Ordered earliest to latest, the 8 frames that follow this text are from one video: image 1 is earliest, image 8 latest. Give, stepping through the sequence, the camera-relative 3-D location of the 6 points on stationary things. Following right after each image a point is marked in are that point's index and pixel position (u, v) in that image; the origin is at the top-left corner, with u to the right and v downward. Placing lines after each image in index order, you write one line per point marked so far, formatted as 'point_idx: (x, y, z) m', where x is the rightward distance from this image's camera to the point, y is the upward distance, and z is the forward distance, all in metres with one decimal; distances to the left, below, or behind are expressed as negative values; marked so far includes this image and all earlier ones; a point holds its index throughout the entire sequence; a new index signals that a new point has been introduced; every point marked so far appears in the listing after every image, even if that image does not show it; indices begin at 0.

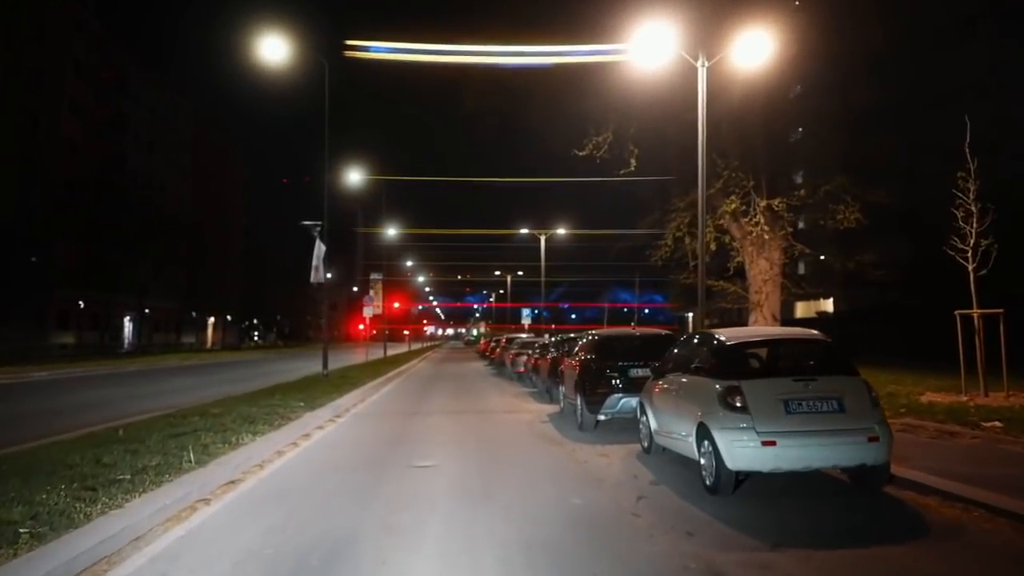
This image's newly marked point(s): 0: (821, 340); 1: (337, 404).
0: (+2.9, -0.5, +8.7) m
1: (-3.5, -2.3, +18.5) m
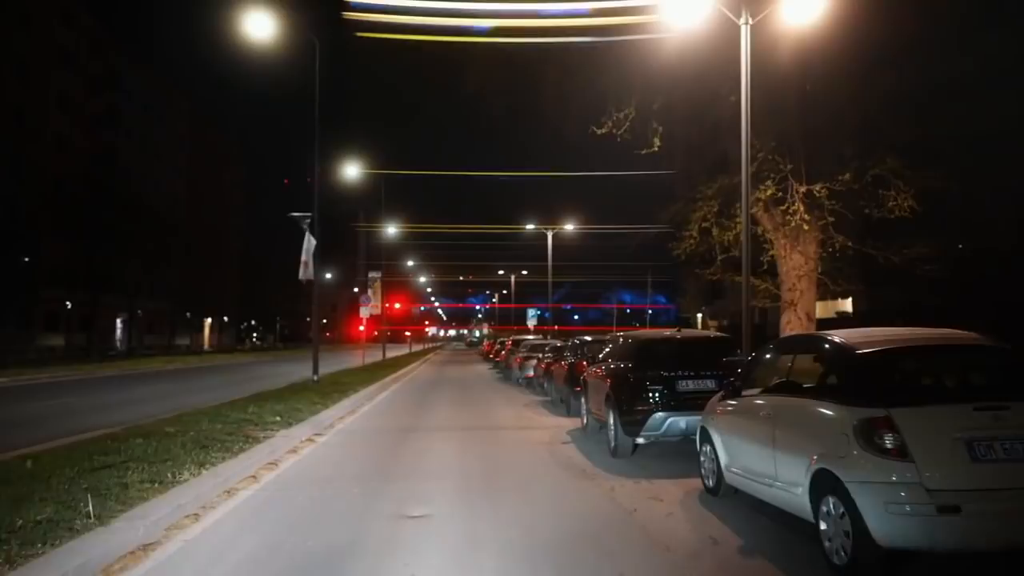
0: (+3.1, -0.4, +6.0) m
1: (-3.3, -2.2, +15.8) m
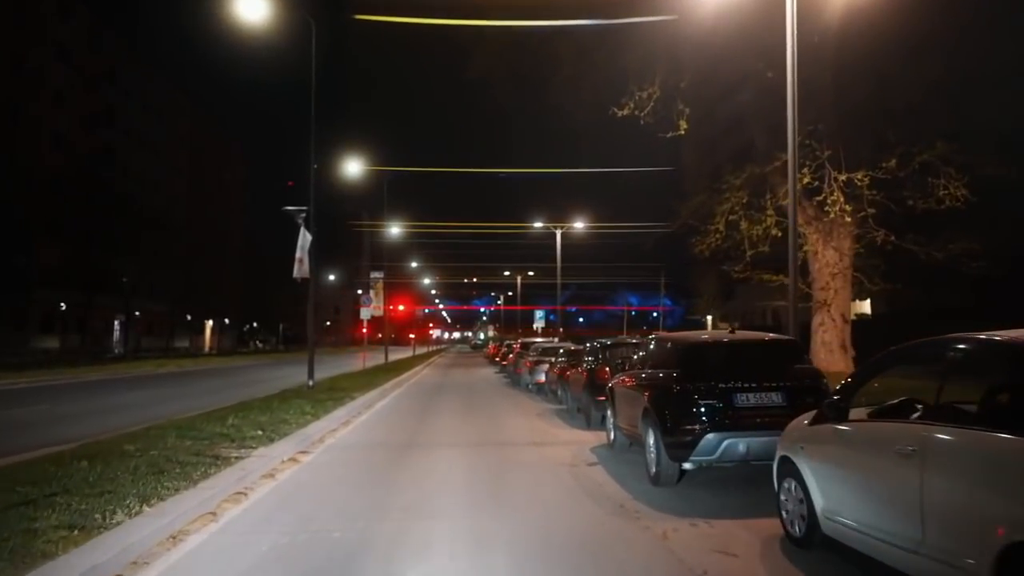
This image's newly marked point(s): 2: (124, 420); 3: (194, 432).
0: (+3.2, -0.3, +4.1) m
1: (-3.1, -2.2, +13.9) m
2: (-7.9, -2.7, +19.2) m
3: (-4.4, -2.0, +12.9) m
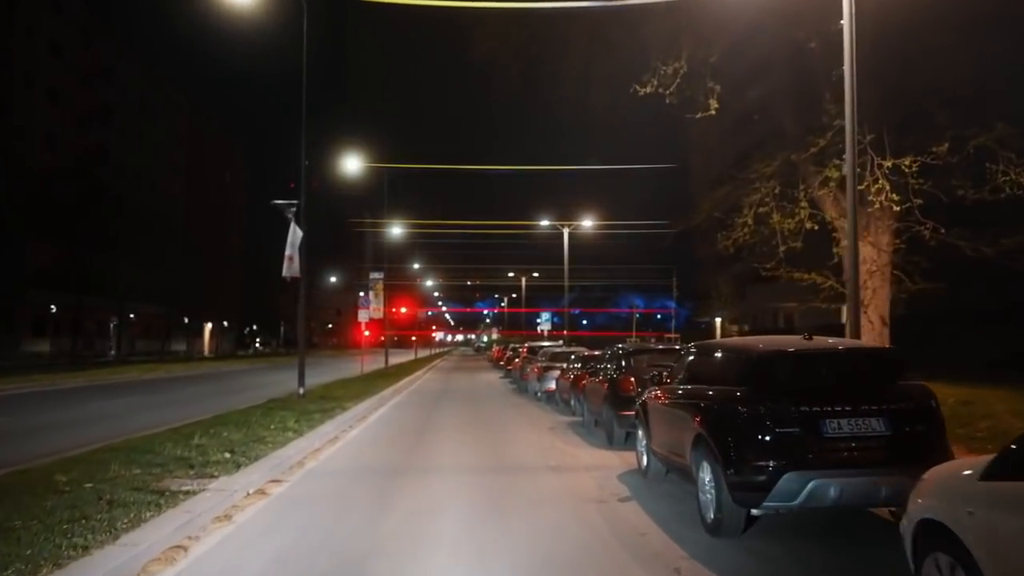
0: (+3.3, -0.2, +2.1) m
1: (-2.9, -2.1, +11.9) m
2: (-7.8, -2.7, +17.2) m
3: (-4.2, -2.0, +10.9) m
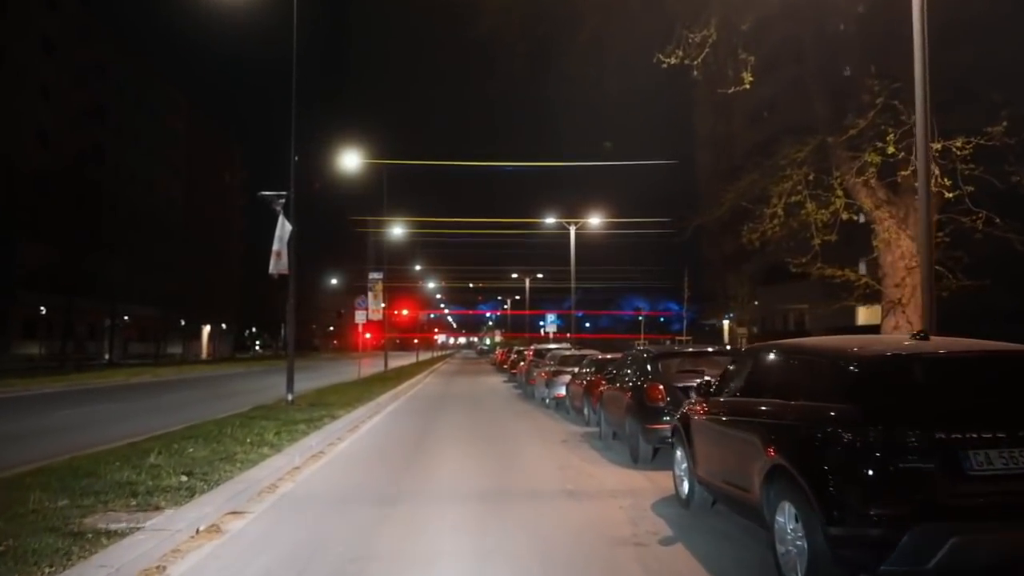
0: (+3.4, -0.1, +0.2) m
1: (-2.8, -2.0, +10.1) m
2: (-7.7, -2.6, +15.4) m
3: (-4.1, -1.9, +9.1) m
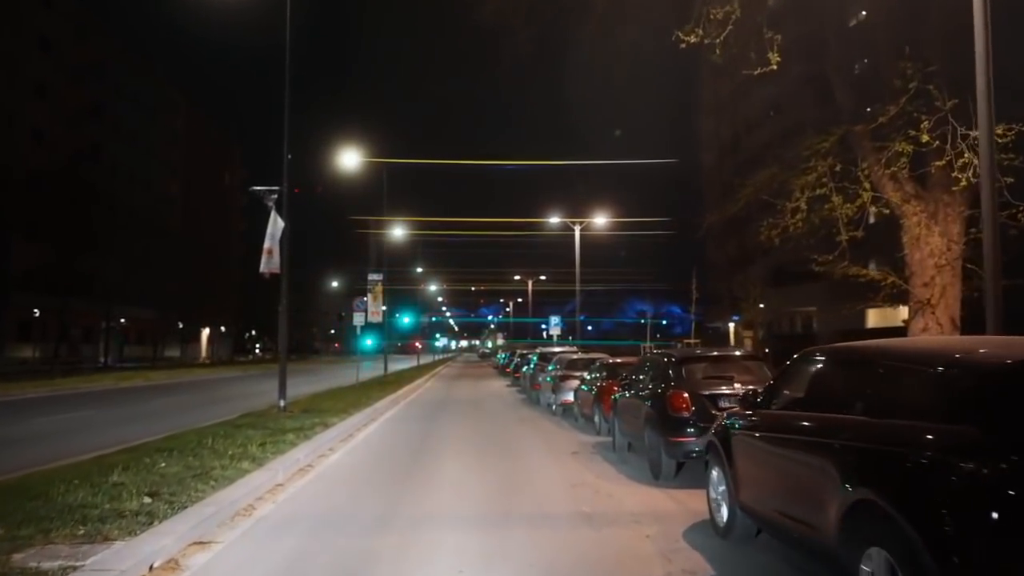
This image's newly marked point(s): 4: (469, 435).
0: (+3.5, 0.0, -0.9) m
1: (-2.7, -2.0, +8.9) m
2: (-7.6, -2.6, +14.2) m
3: (-4.0, -1.8, +7.9) m
4: (-0.8, -2.6, +16.9) m
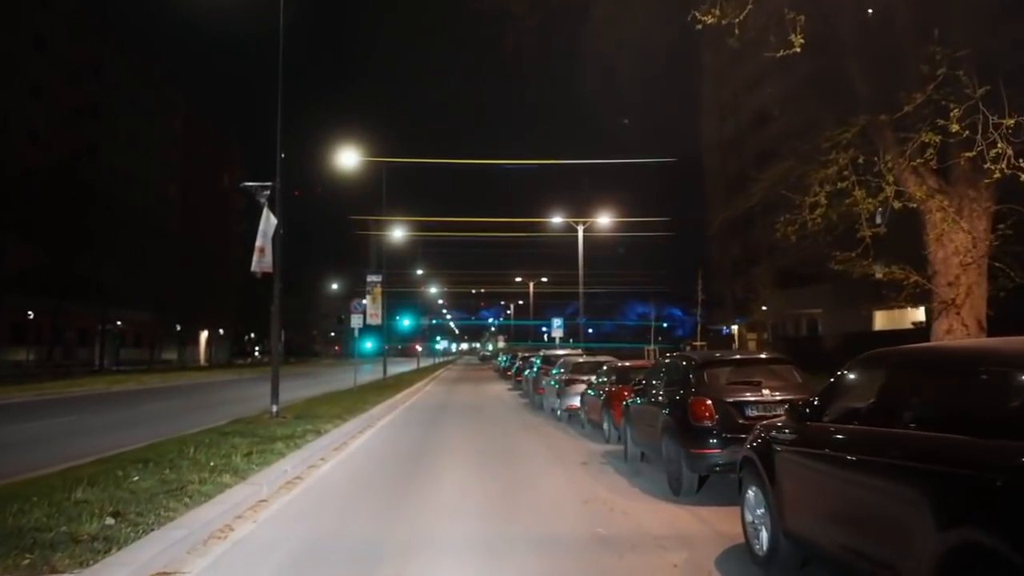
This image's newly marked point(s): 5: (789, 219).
0: (+3.6, 0.0, -1.9) m
1: (-2.7, -2.0, +8.0) m
2: (-7.5, -2.6, +13.3) m
3: (-4.0, -1.8, +7.0) m
4: (-0.7, -2.6, +16.0) m
5: (+5.3, +1.3, +17.9) m
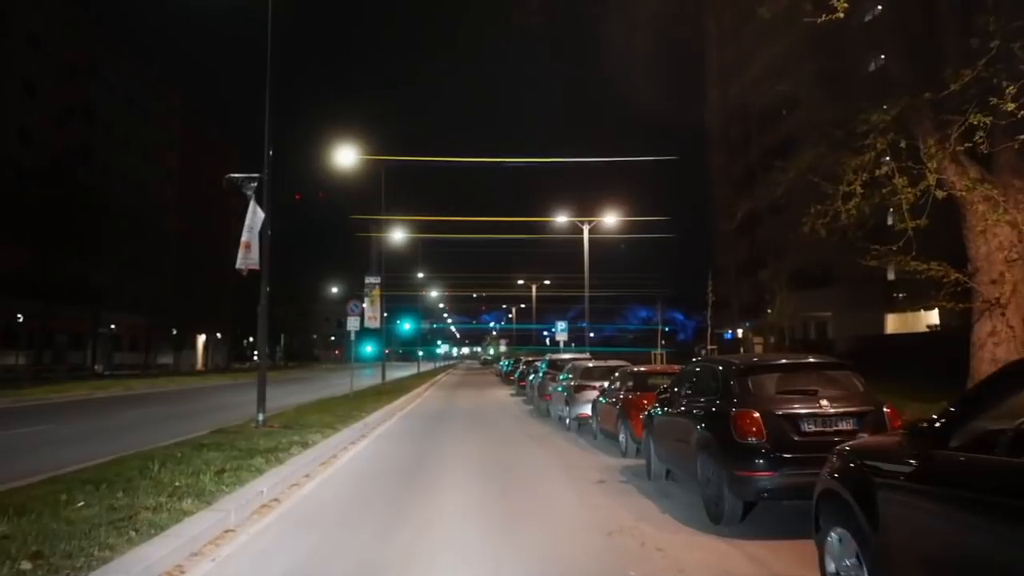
0: (+3.6, +0.2, -3.3) m
1: (-2.6, -1.9, +6.5) m
2: (-7.4, -2.5, +11.8) m
3: (-3.9, -1.7, +5.5) m
4: (-0.6, -2.6, +14.5) m
5: (+5.4, +1.4, +16.5) m
